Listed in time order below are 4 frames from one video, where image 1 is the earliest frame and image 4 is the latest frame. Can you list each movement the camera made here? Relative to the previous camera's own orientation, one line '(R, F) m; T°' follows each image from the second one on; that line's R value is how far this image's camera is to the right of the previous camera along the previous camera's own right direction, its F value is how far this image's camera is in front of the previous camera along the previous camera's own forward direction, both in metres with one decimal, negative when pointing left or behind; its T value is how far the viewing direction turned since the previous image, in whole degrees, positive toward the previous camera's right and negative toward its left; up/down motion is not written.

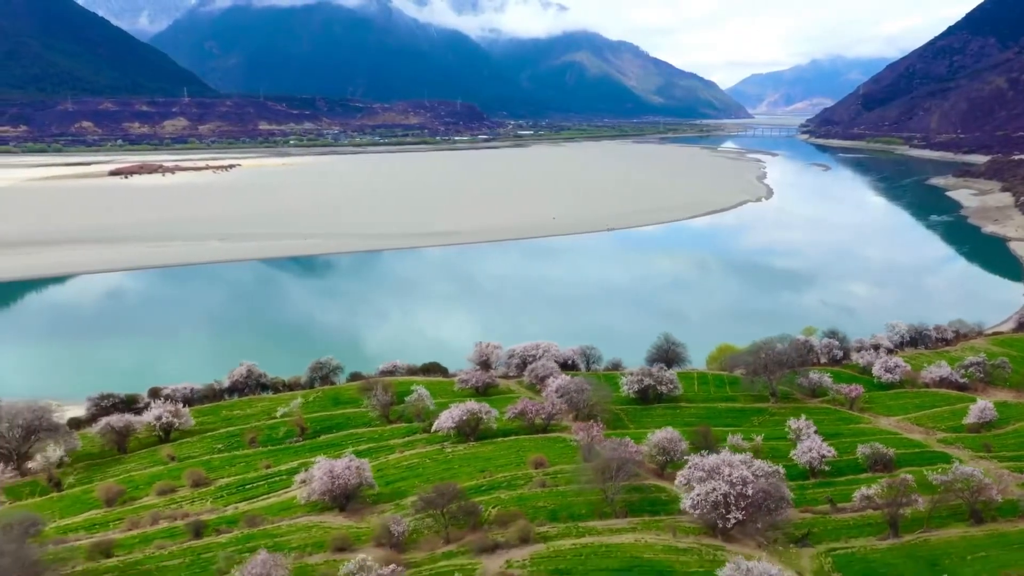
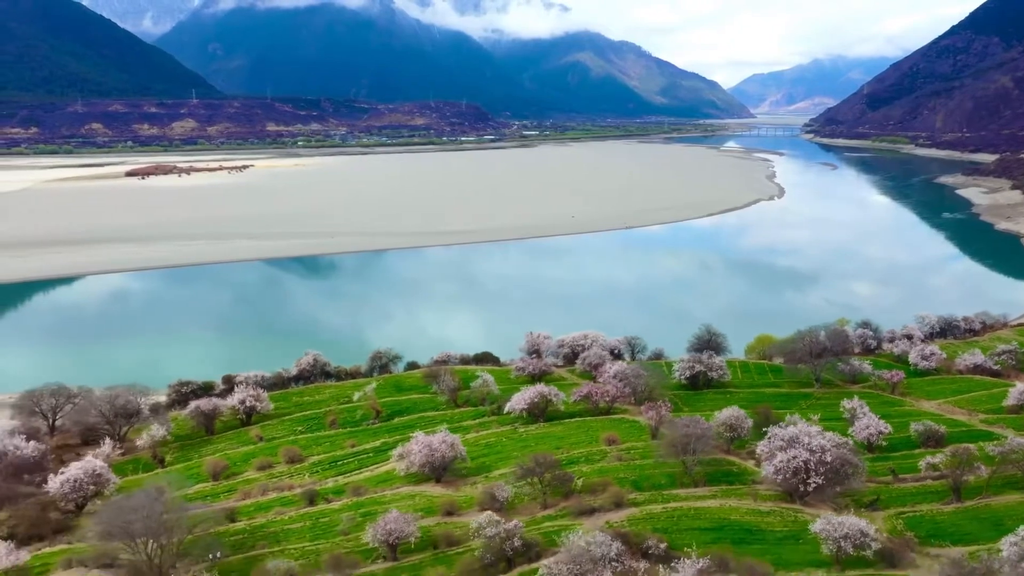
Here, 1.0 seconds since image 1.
(-1.8, -1.3) m; 0°
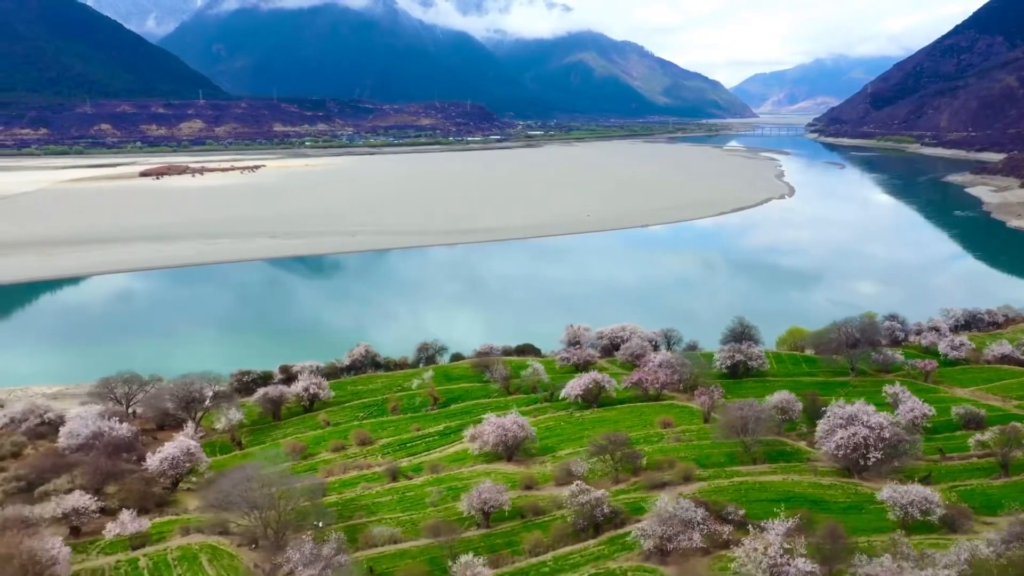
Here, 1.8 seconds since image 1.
(-1.5, -1.0) m; 0°
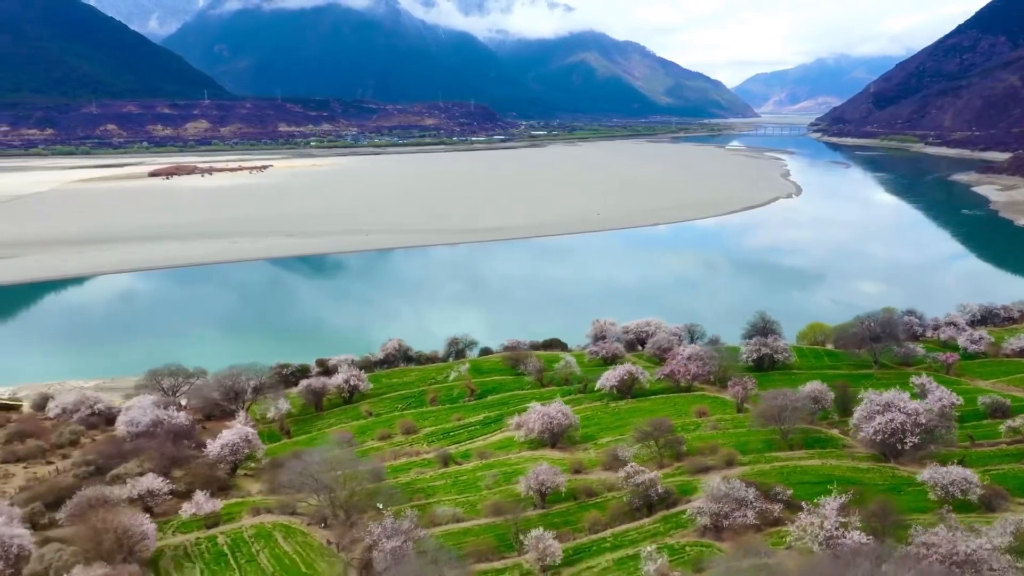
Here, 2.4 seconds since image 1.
(-1.0, -0.7) m; 0°
